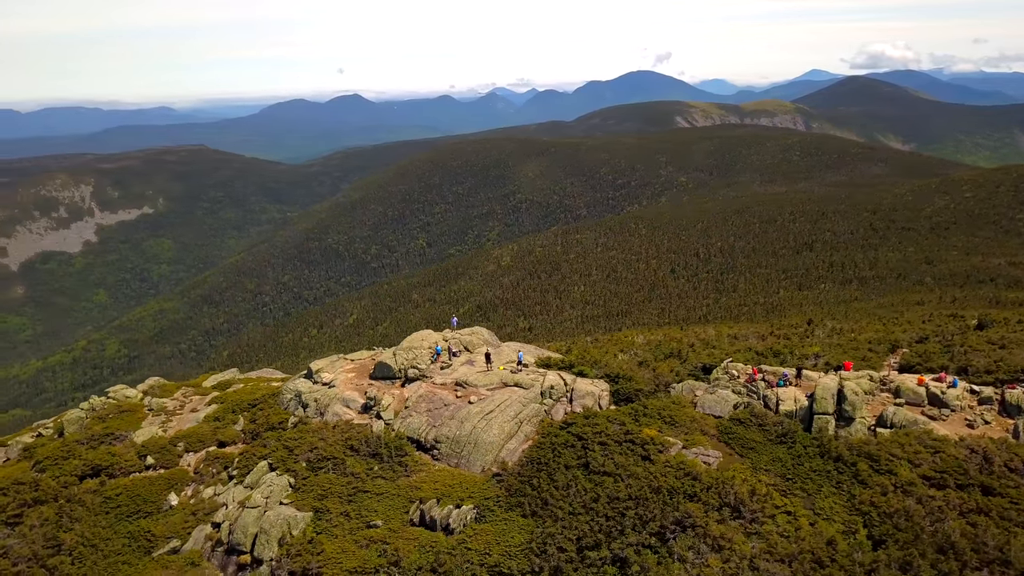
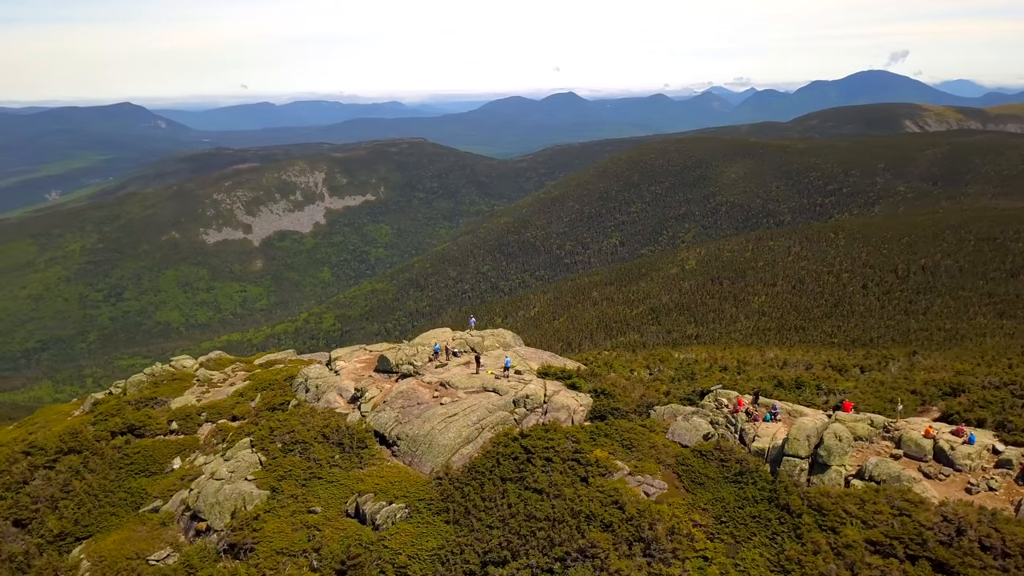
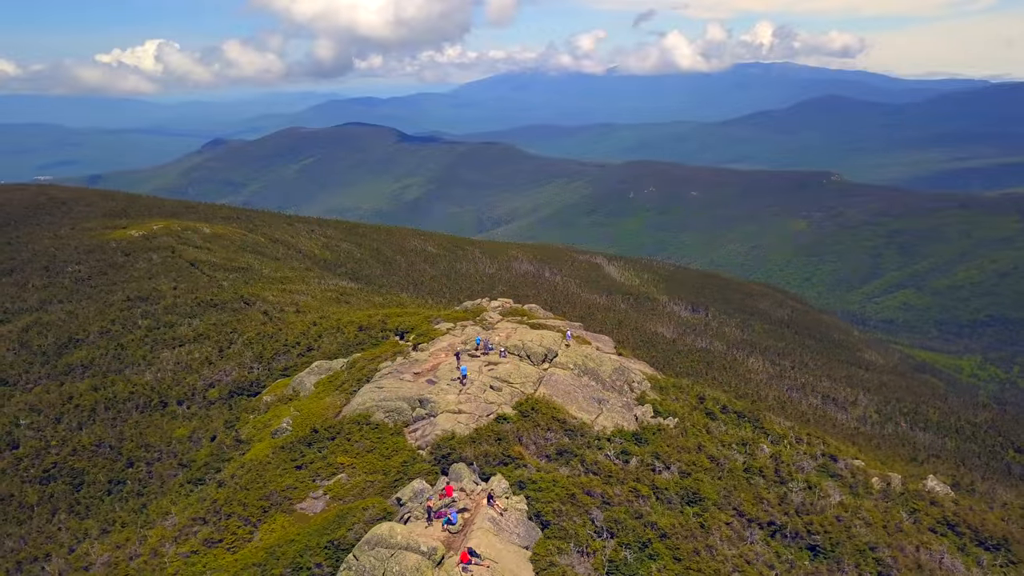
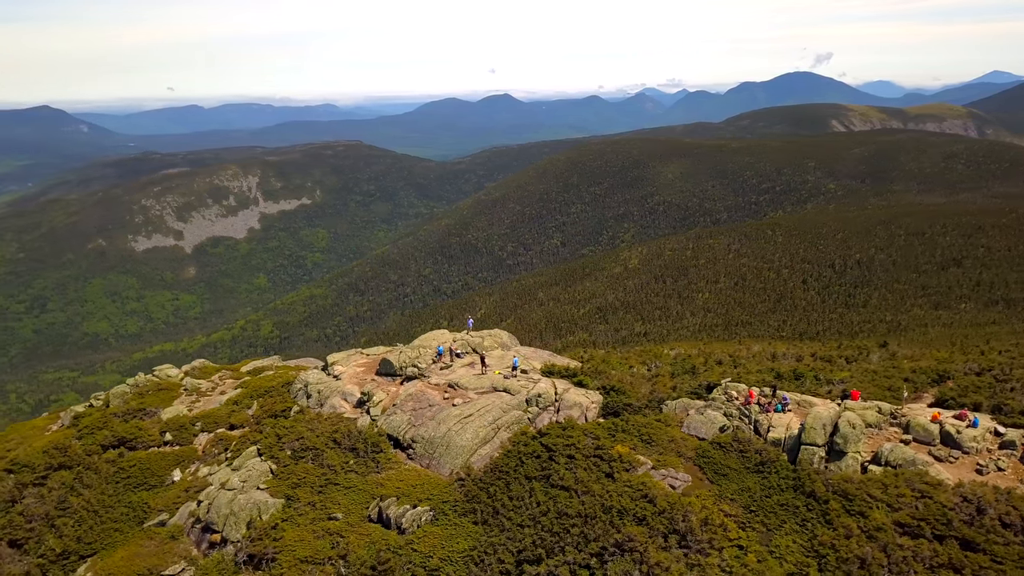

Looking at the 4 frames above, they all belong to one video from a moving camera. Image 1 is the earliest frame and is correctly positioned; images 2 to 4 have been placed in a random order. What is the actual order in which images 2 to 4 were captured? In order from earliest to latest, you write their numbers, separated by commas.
4, 2, 3
